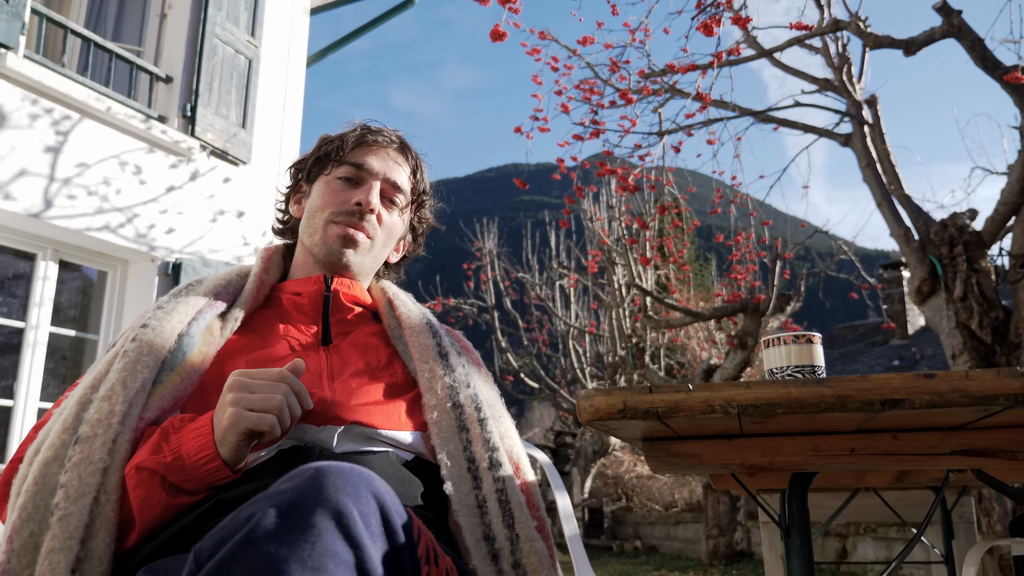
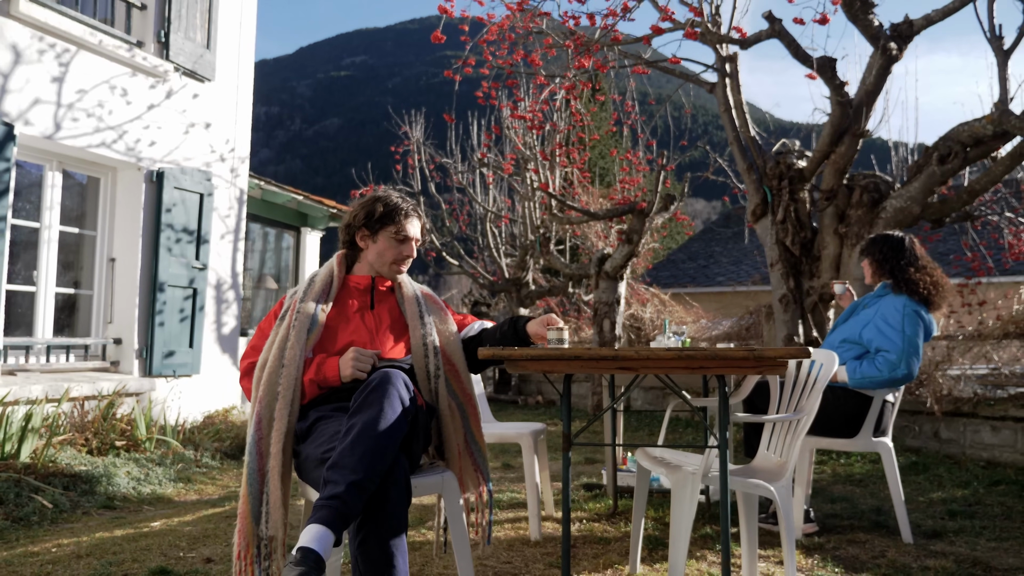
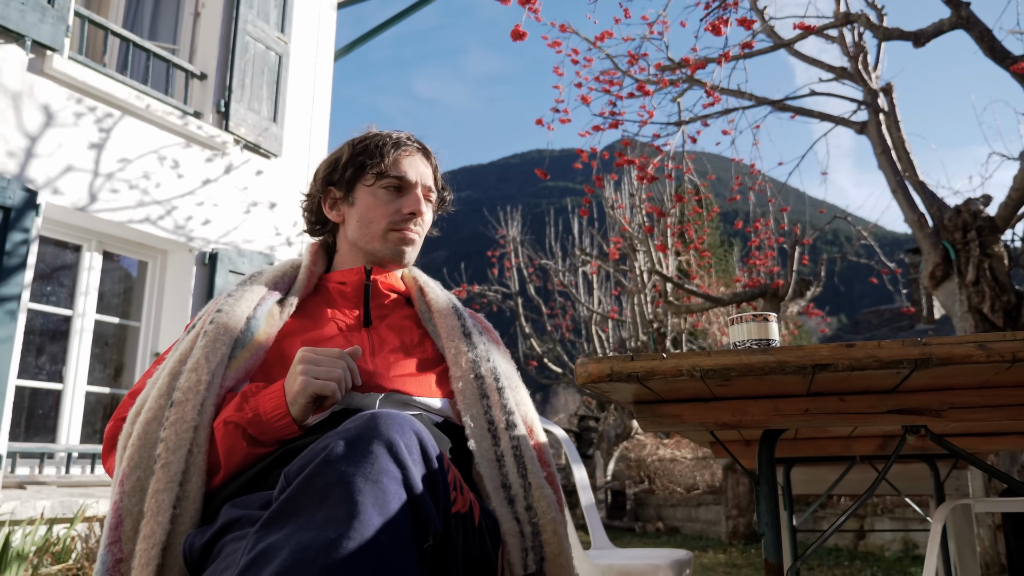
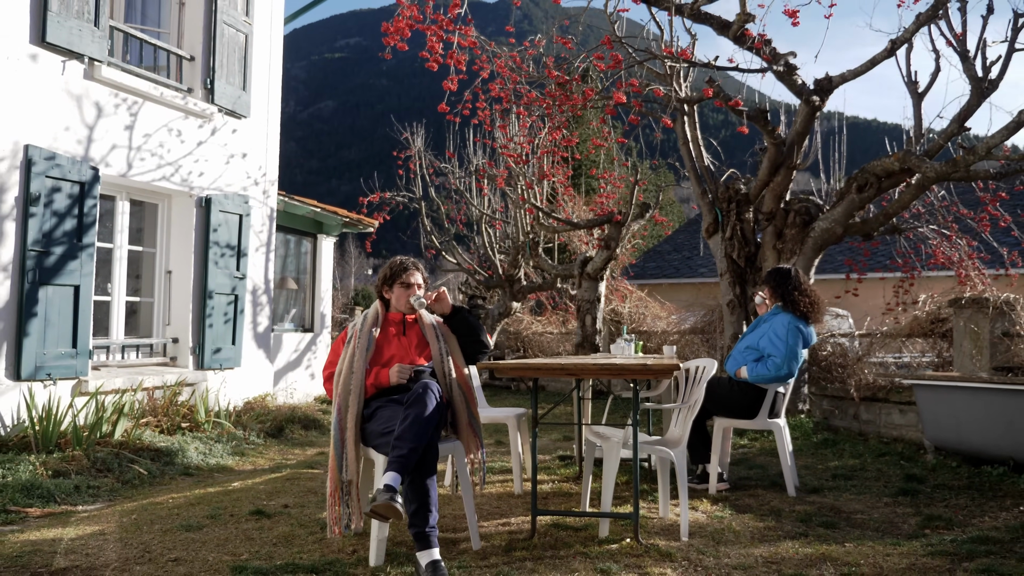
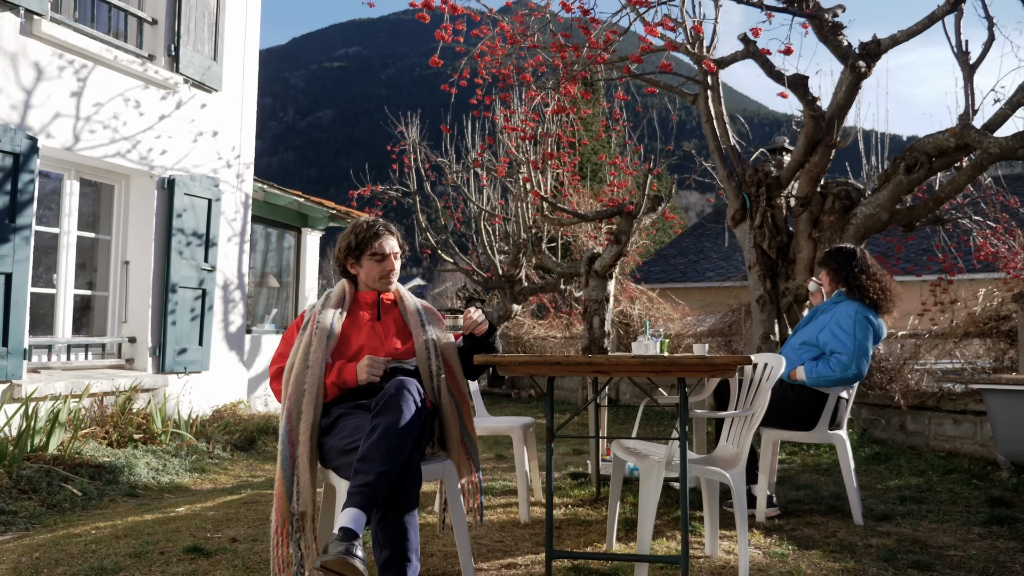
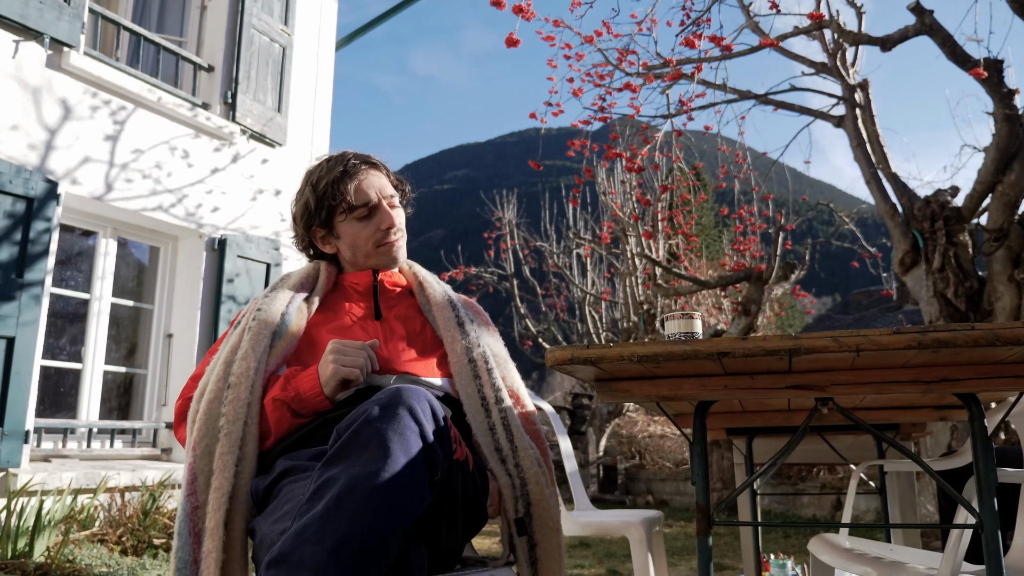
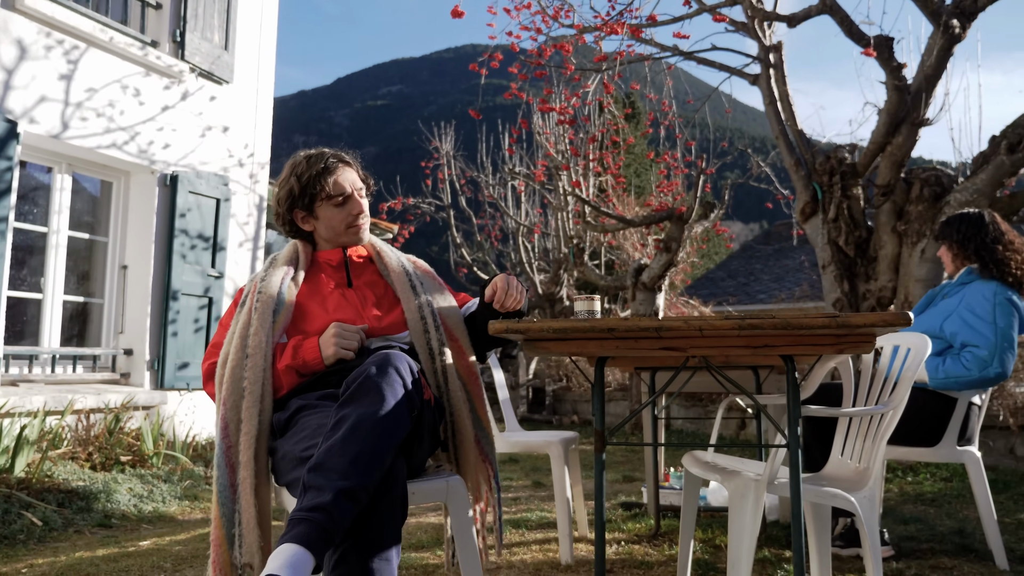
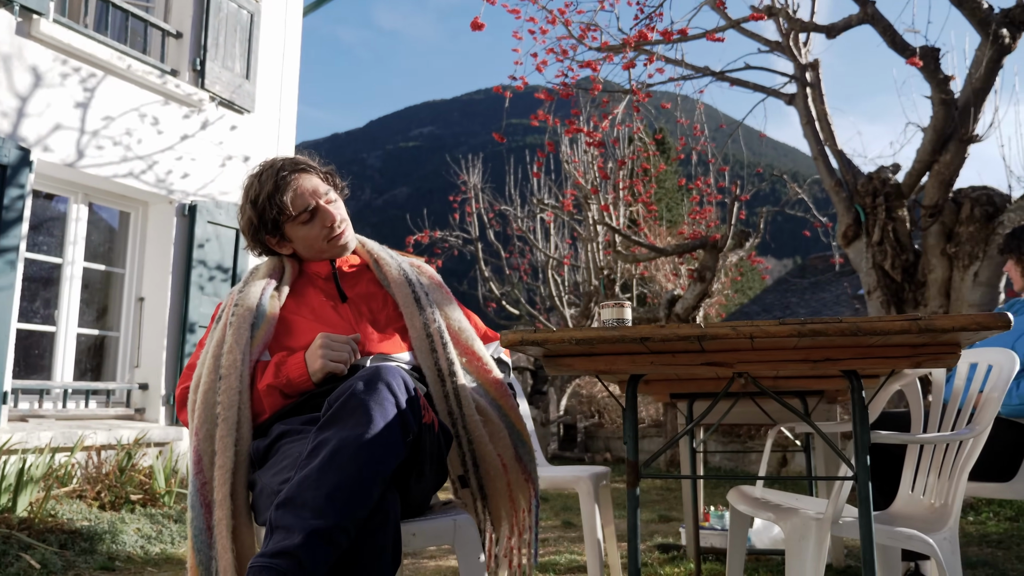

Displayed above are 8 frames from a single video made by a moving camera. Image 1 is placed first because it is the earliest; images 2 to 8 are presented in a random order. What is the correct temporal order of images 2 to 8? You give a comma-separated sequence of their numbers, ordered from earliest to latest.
3, 6, 8, 7, 2, 5, 4
